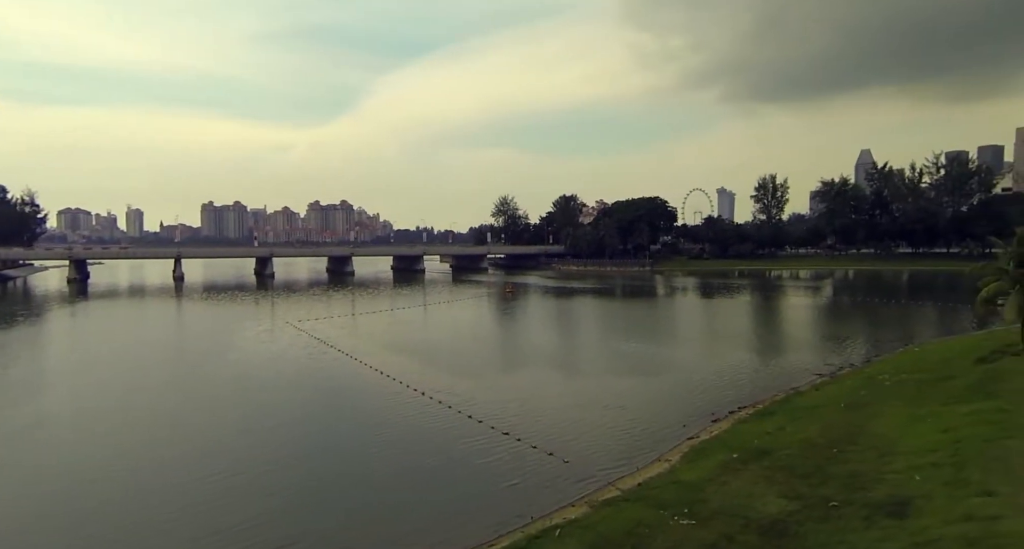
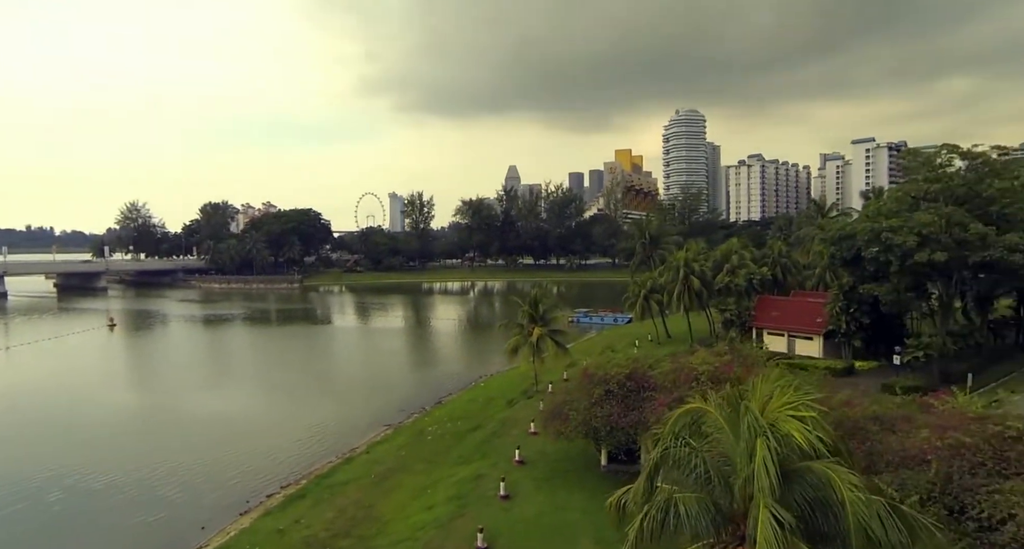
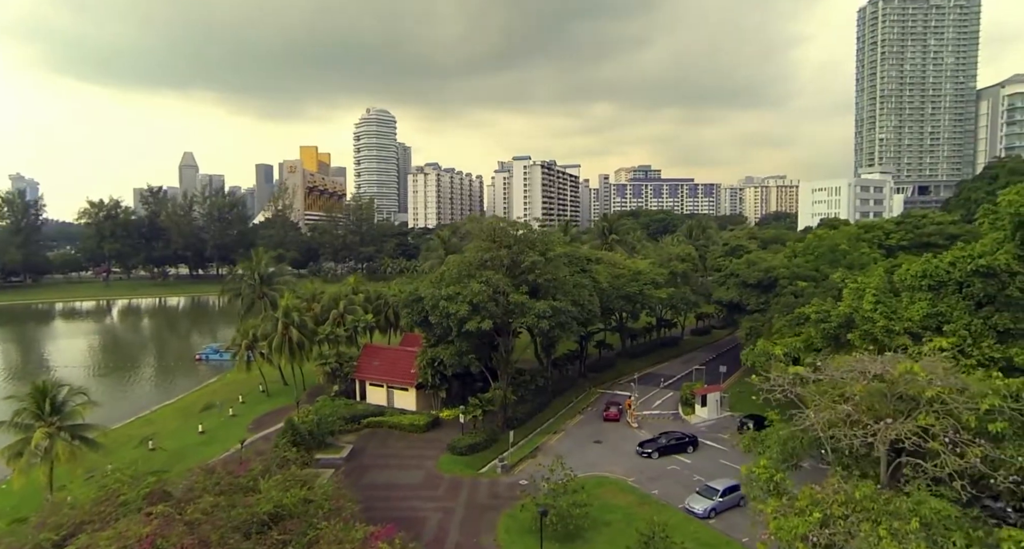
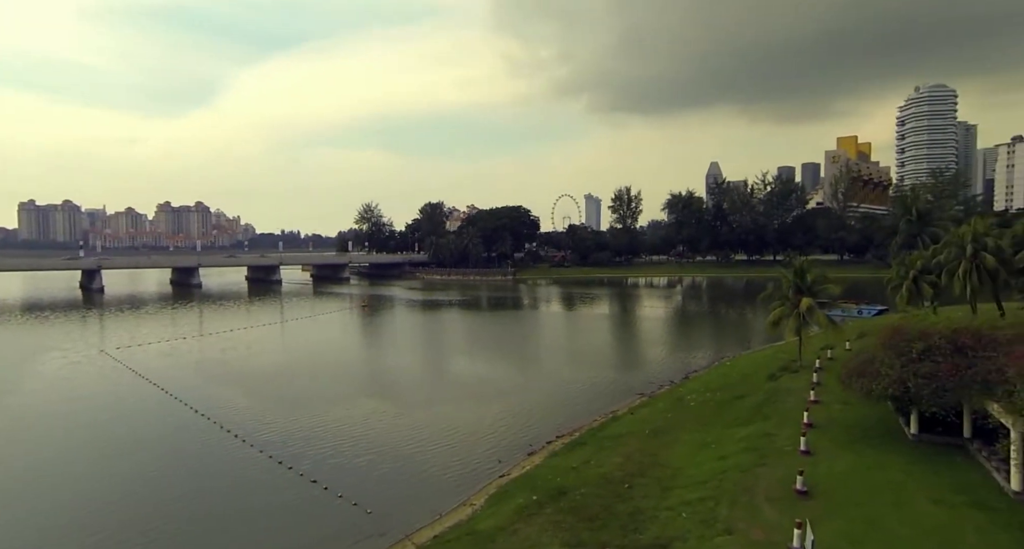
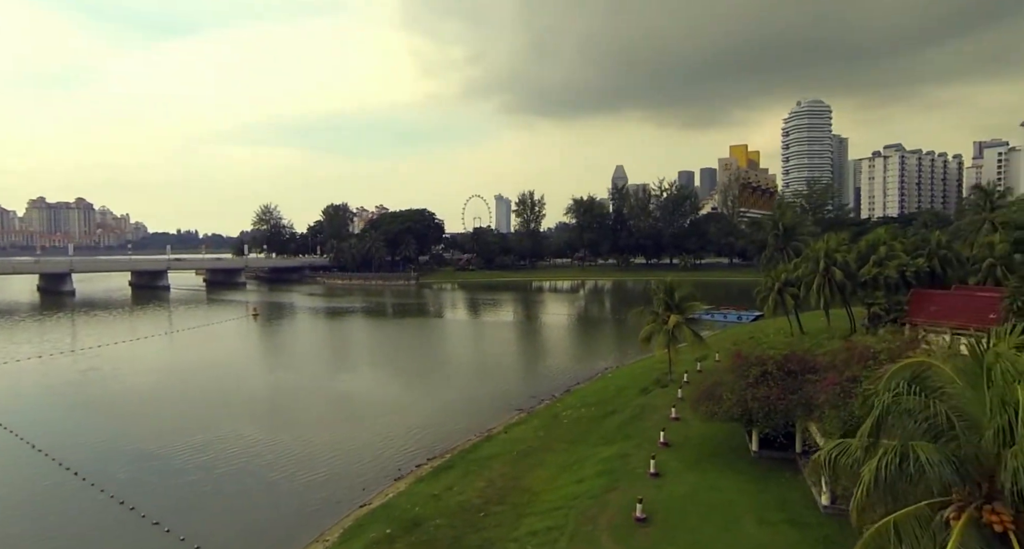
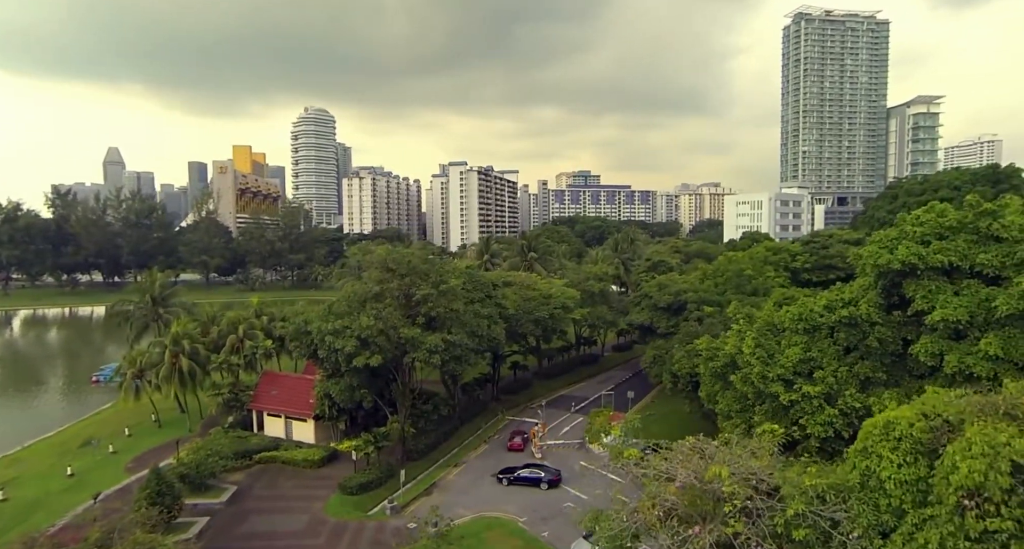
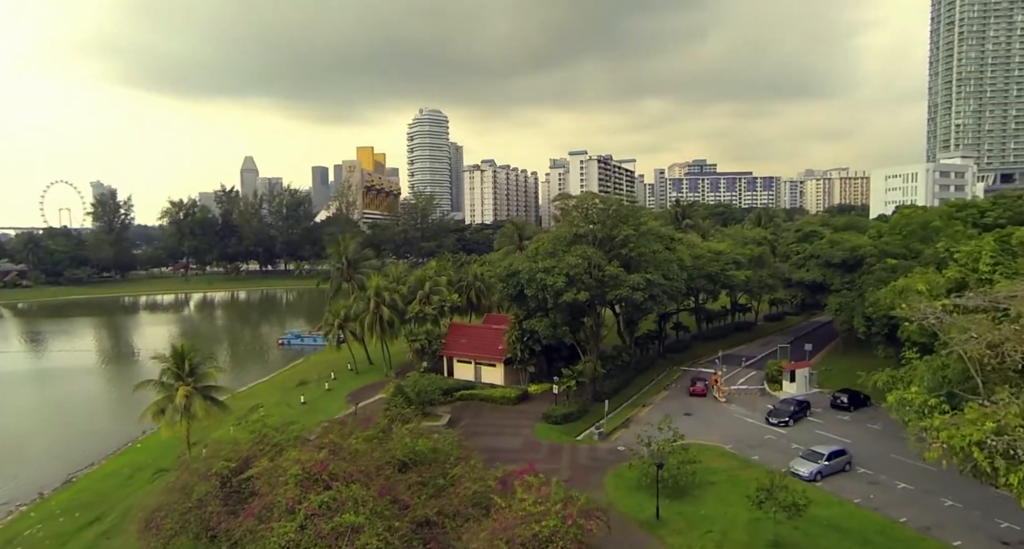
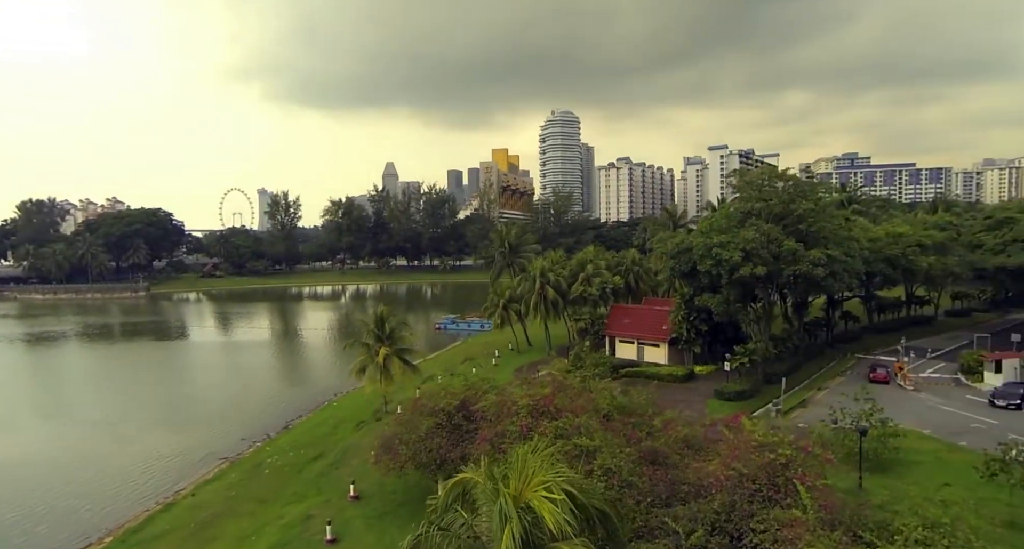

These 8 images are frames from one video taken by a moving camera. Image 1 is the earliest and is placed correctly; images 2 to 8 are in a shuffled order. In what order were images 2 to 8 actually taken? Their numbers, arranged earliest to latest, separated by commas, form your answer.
4, 5, 2, 8, 7, 3, 6
